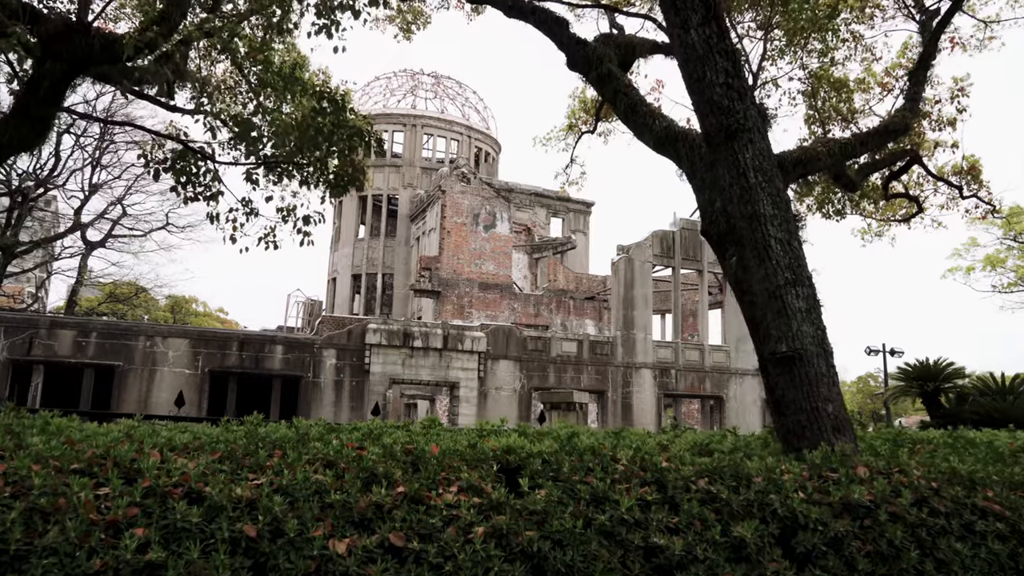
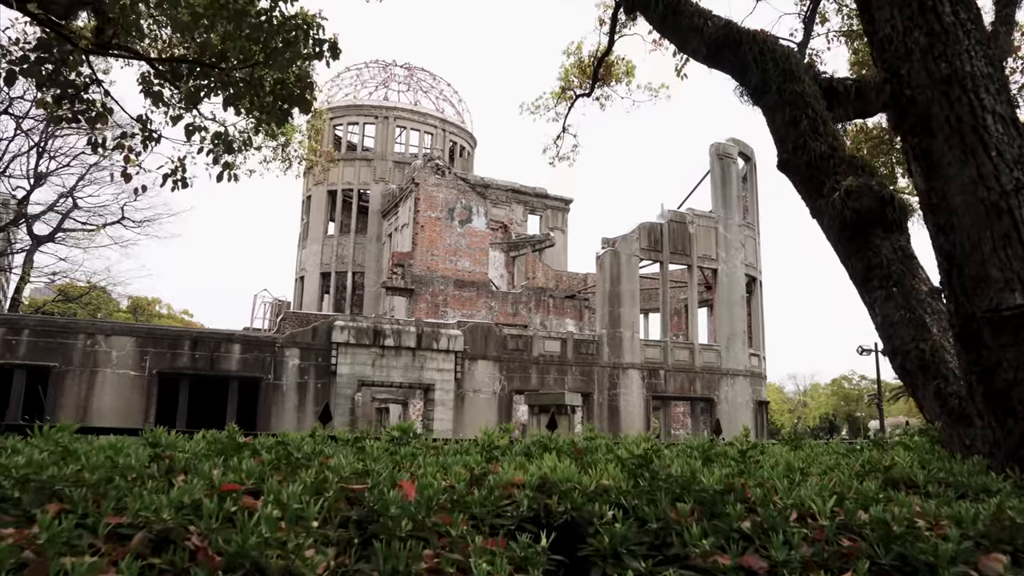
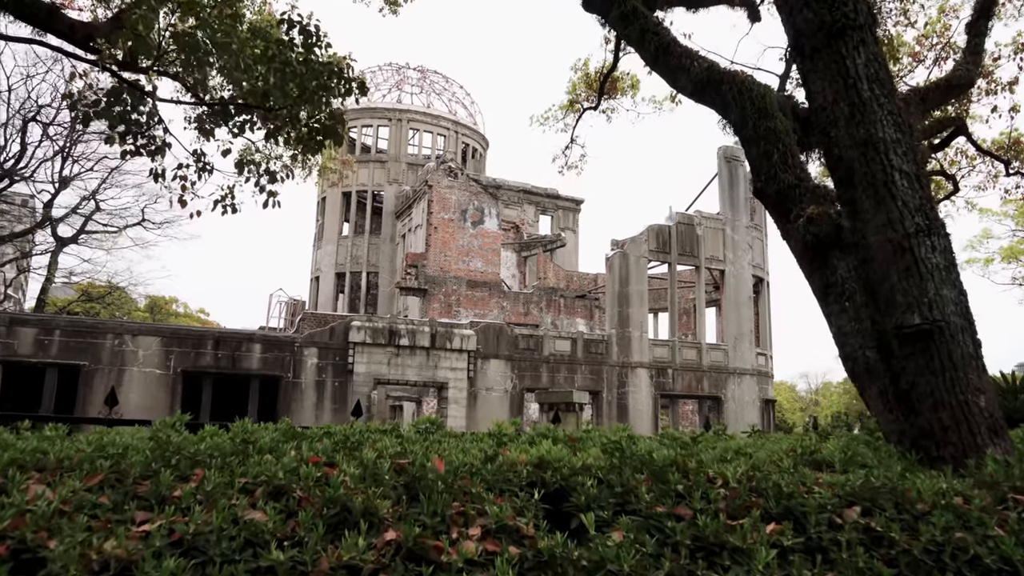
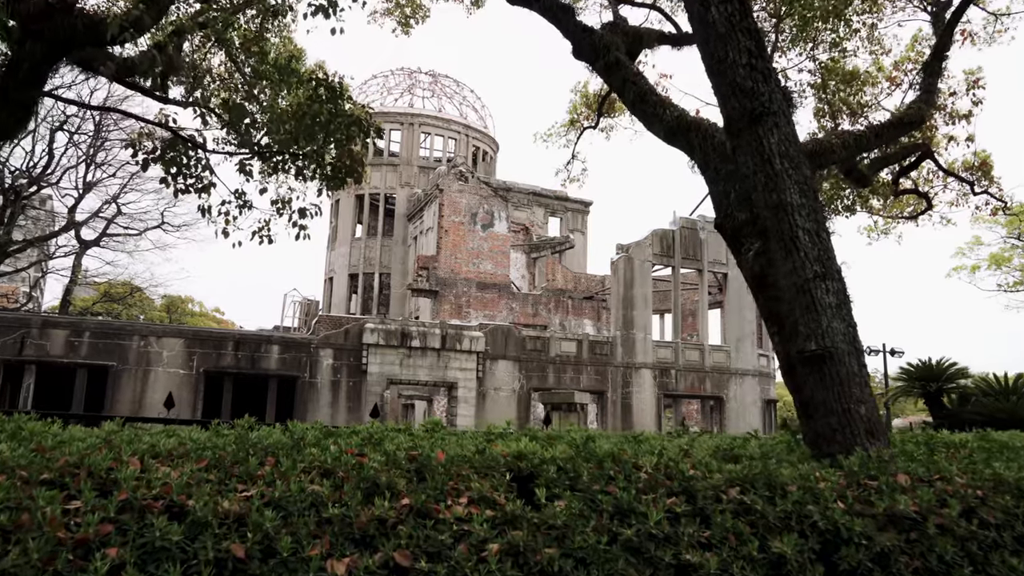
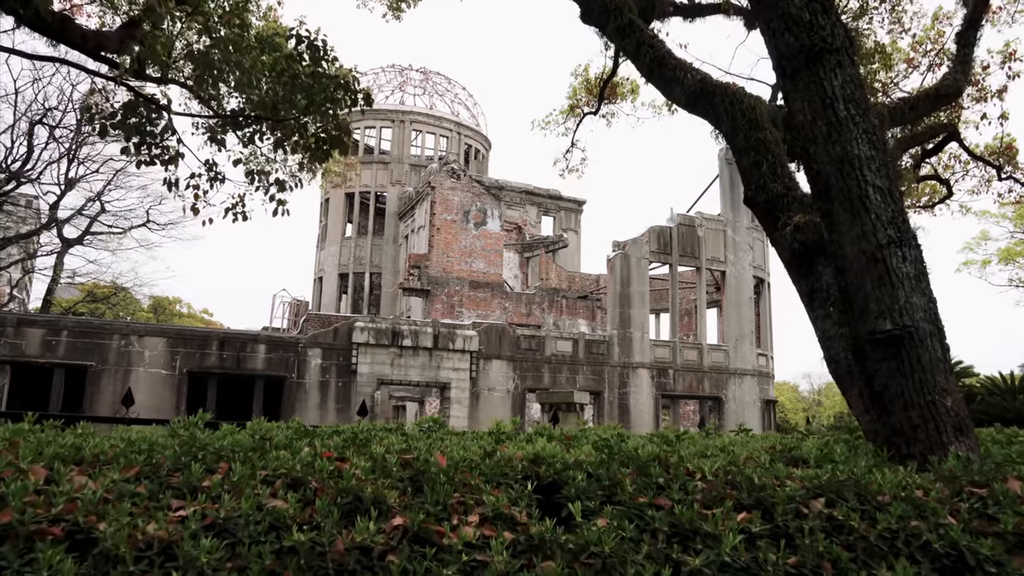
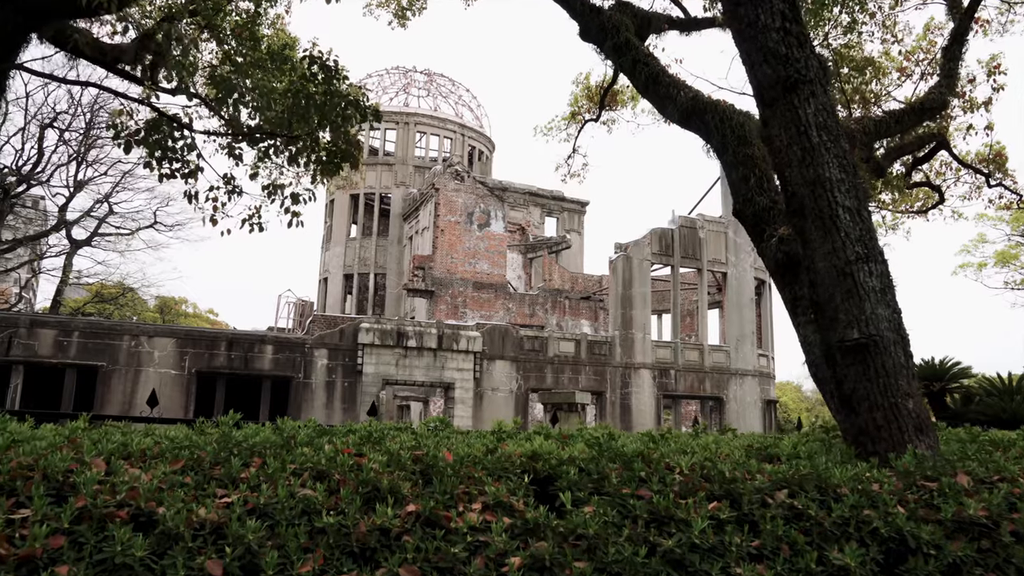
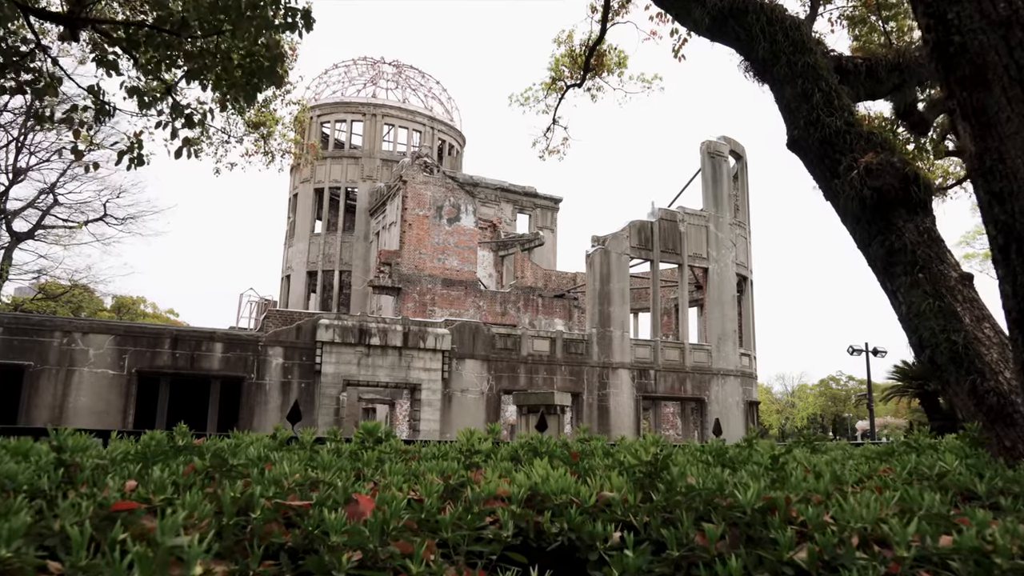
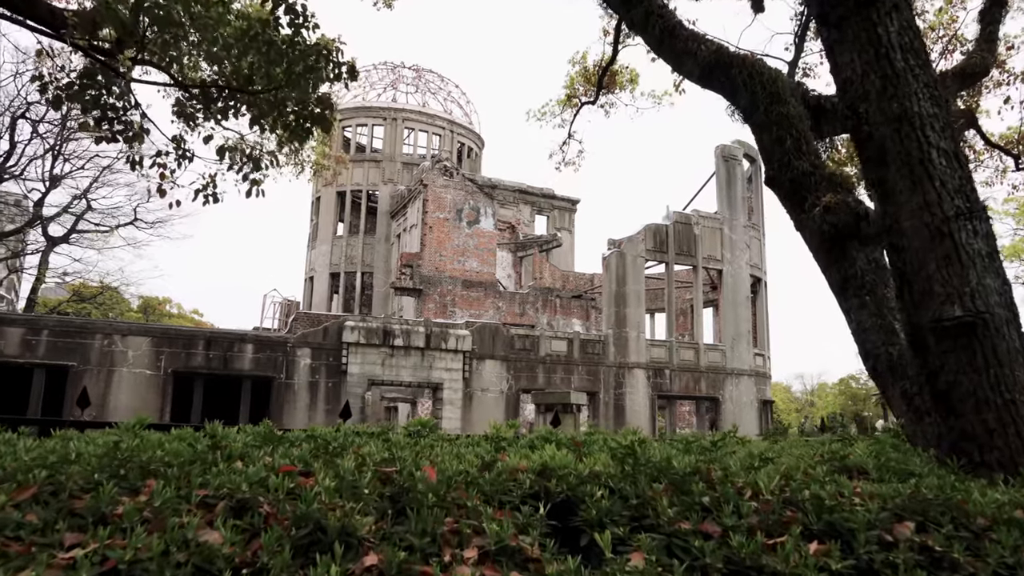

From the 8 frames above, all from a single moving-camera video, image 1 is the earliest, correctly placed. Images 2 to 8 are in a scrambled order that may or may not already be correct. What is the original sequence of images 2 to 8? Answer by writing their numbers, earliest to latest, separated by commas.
4, 6, 5, 3, 8, 2, 7
